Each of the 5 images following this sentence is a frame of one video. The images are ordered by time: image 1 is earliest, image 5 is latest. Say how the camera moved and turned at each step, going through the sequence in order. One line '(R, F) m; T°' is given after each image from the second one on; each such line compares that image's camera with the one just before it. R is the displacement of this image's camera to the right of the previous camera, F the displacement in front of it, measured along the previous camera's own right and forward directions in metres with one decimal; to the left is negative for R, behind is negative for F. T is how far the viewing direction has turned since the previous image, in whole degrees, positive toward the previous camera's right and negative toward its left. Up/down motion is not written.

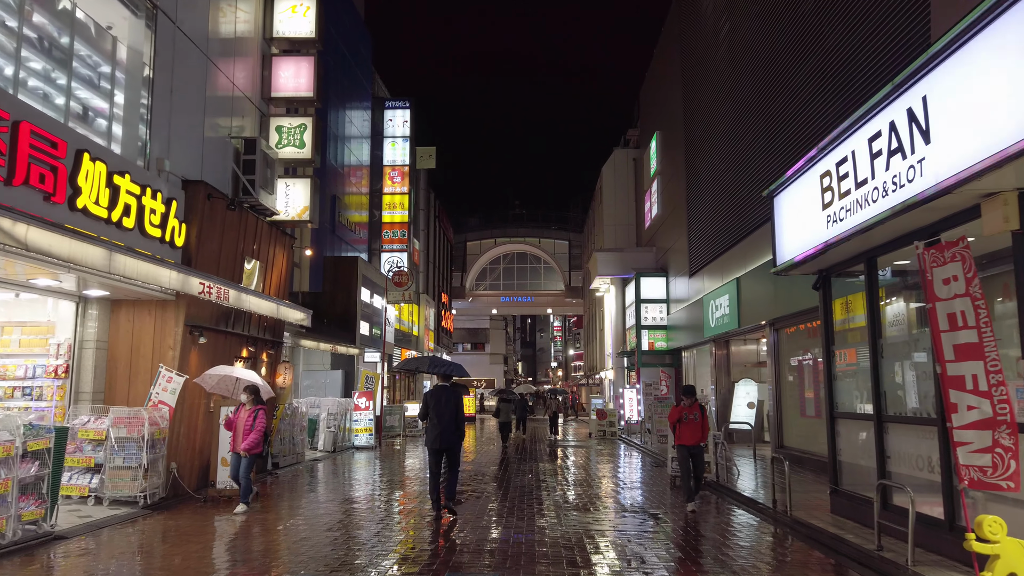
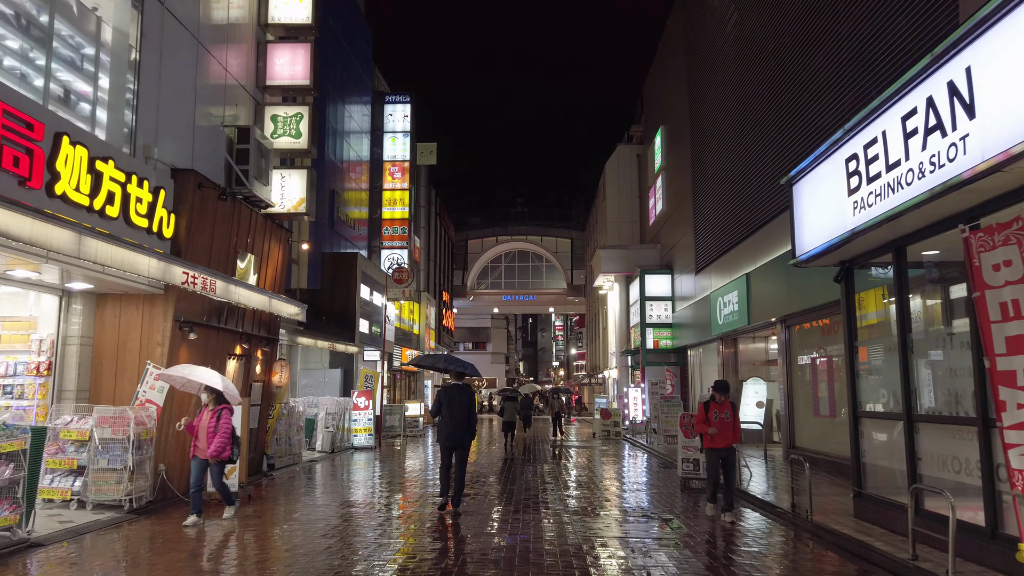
(0.0, +0.5) m; 0°
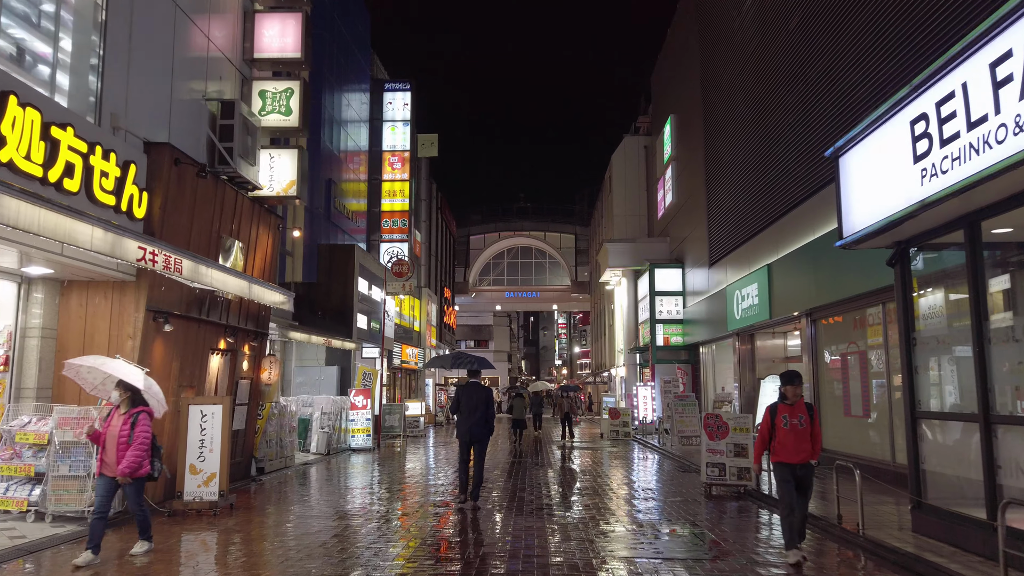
(-0.1, +1.0) m; 0°
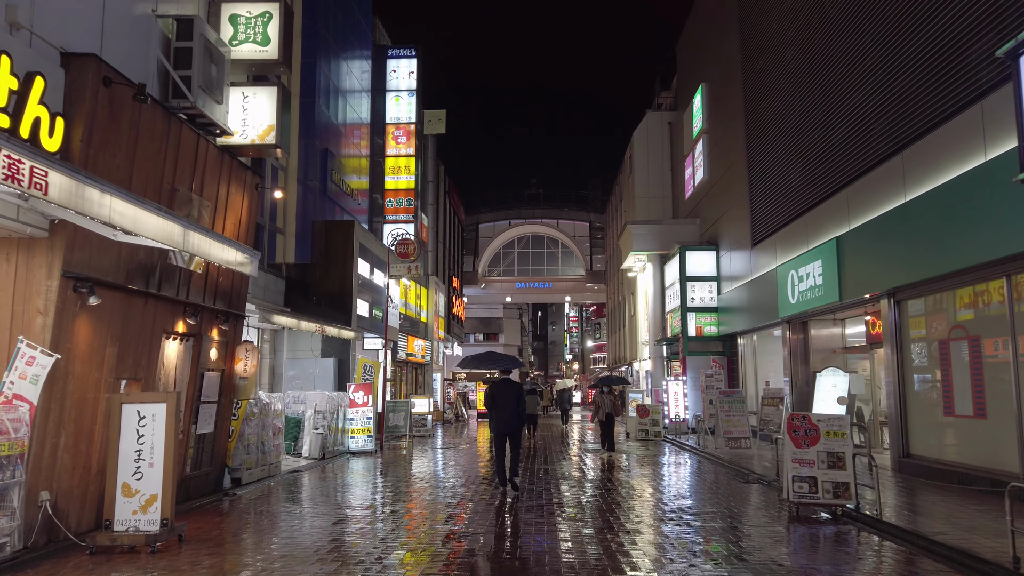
(-0.3, +2.2) m; 0°
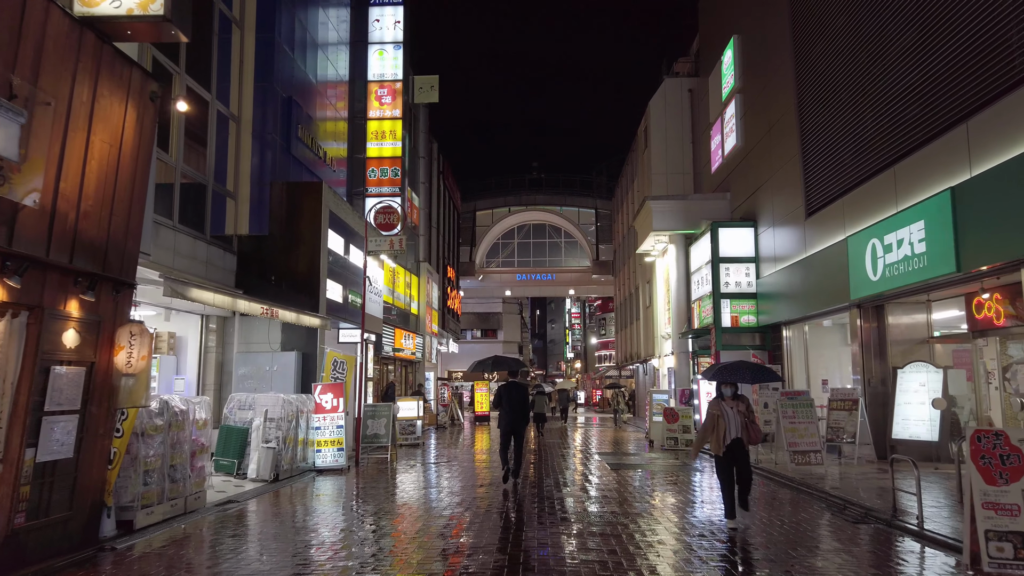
(-0.2, +3.2) m; 0°
